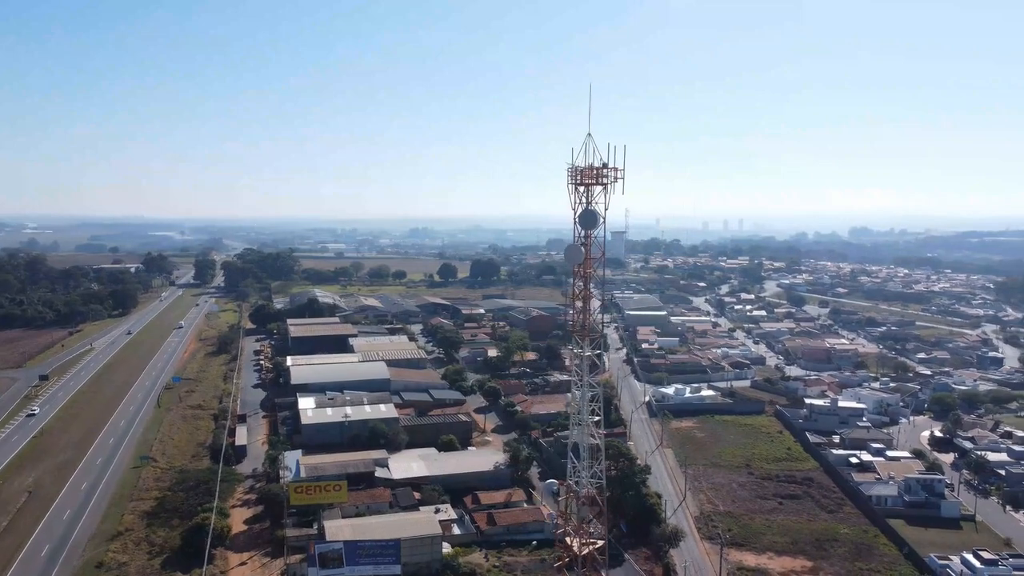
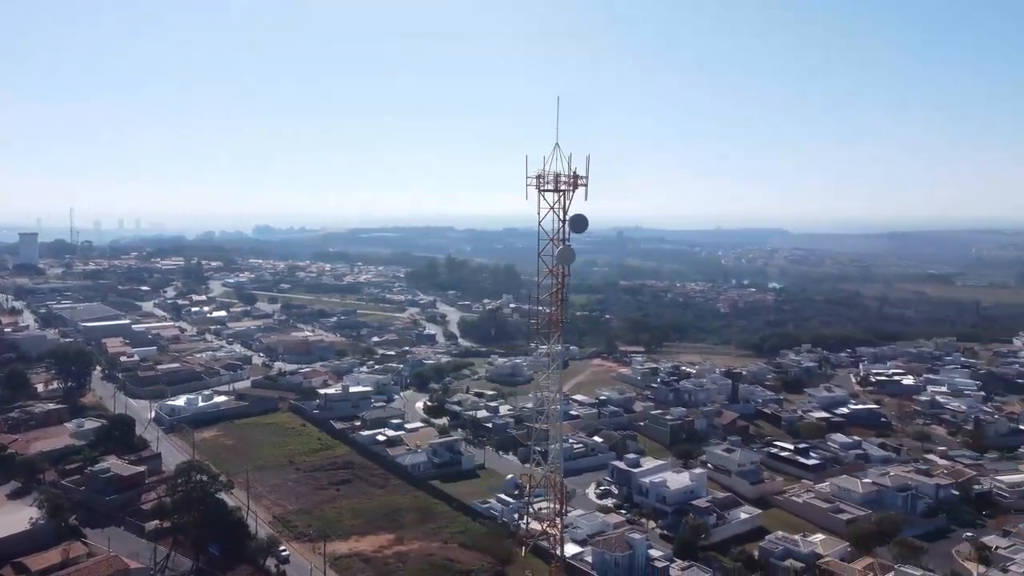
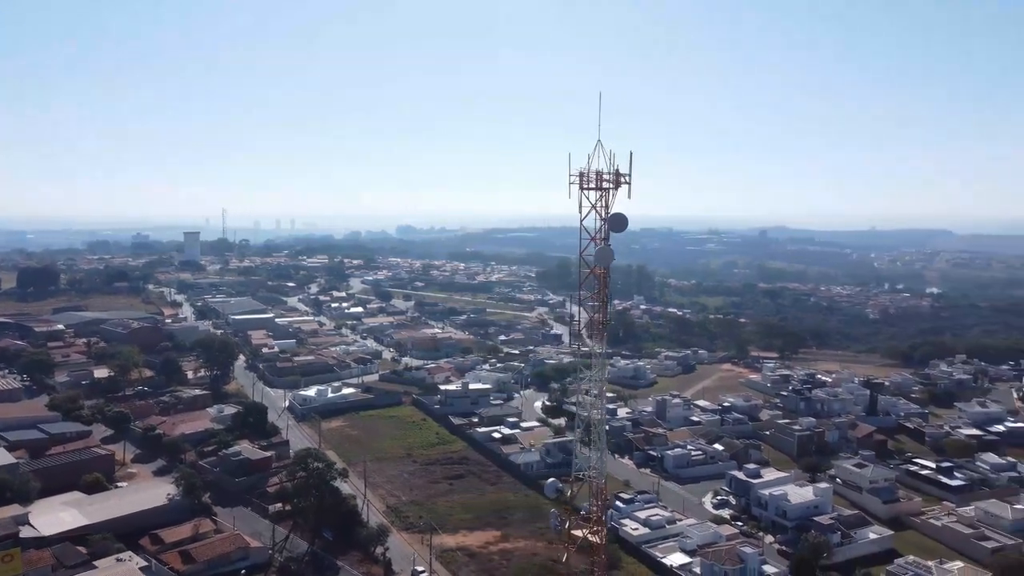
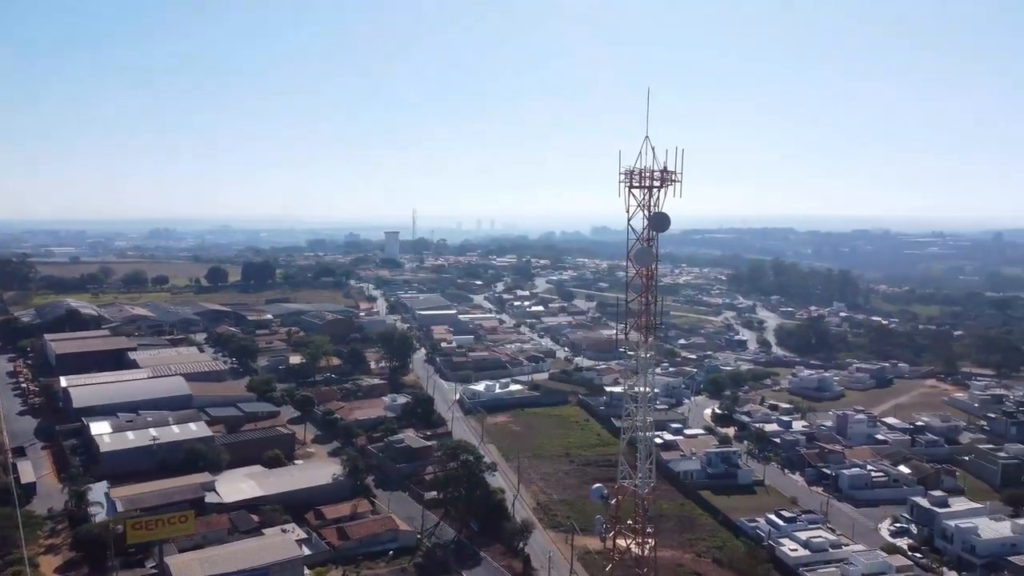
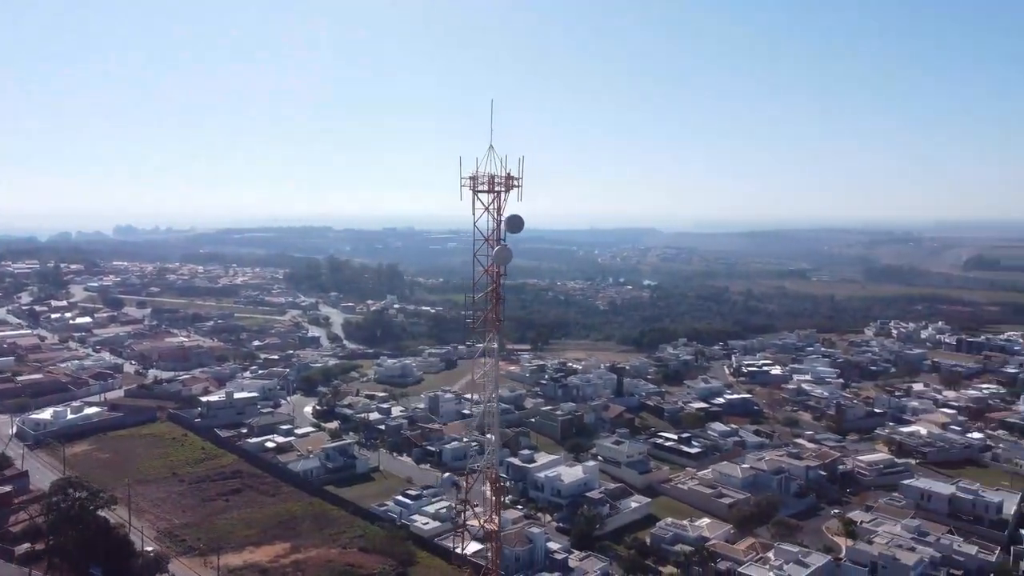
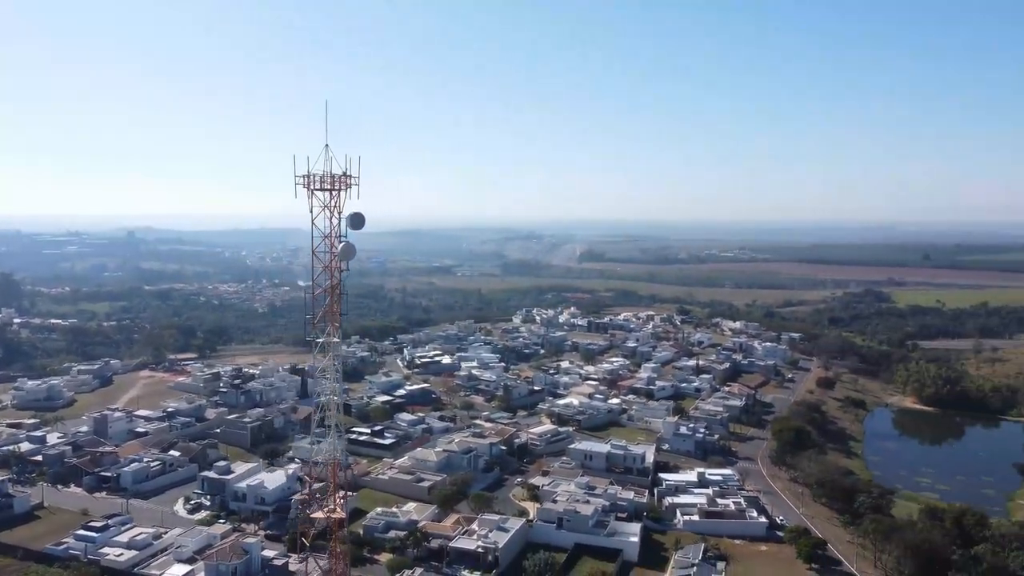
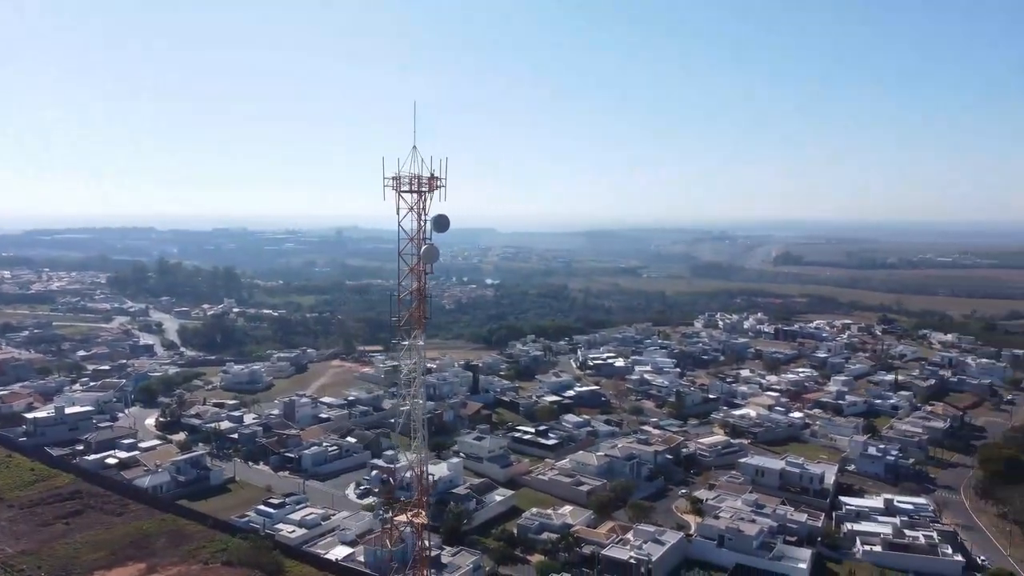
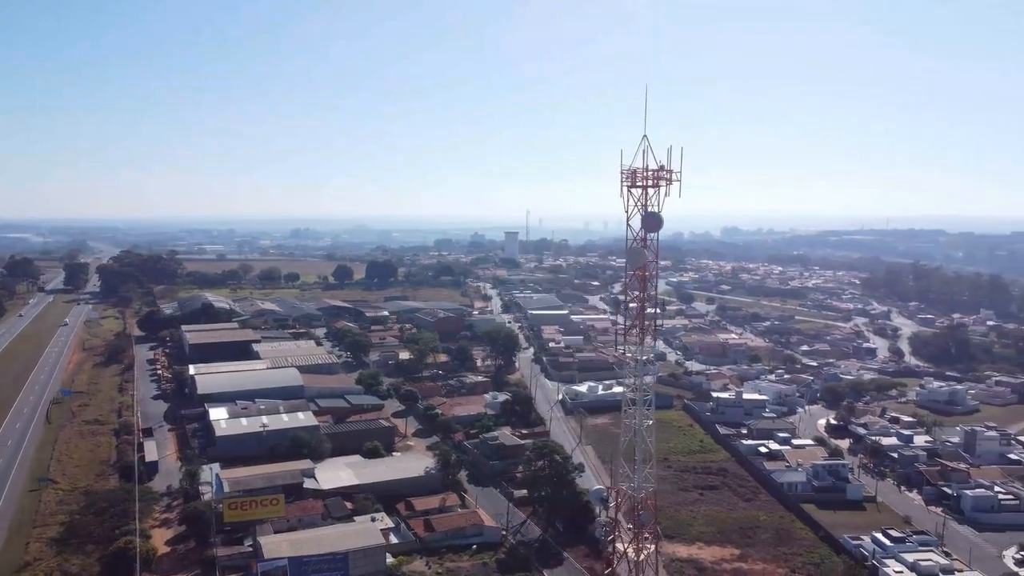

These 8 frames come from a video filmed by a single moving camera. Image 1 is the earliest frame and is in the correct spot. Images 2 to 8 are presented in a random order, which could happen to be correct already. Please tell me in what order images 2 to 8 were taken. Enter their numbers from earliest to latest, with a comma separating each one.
8, 4, 3, 2, 5, 7, 6
